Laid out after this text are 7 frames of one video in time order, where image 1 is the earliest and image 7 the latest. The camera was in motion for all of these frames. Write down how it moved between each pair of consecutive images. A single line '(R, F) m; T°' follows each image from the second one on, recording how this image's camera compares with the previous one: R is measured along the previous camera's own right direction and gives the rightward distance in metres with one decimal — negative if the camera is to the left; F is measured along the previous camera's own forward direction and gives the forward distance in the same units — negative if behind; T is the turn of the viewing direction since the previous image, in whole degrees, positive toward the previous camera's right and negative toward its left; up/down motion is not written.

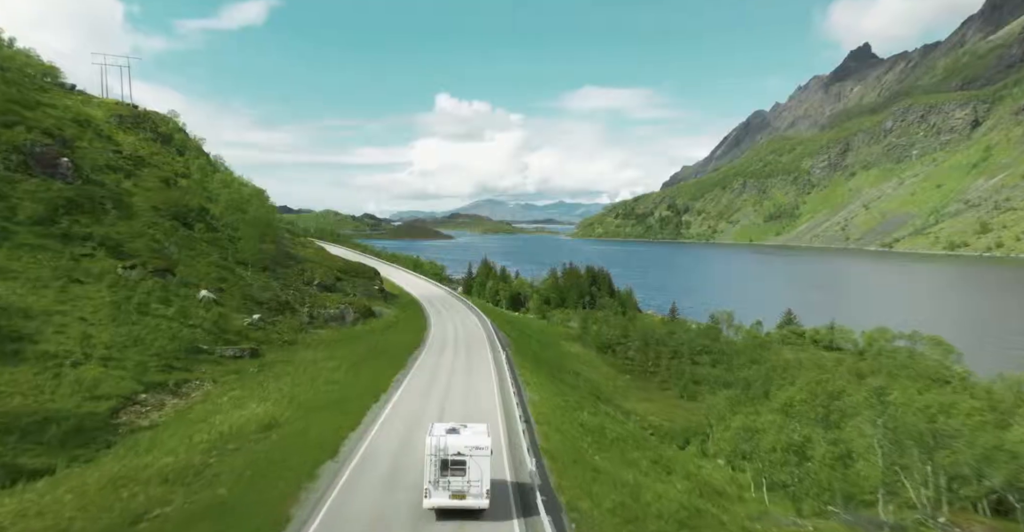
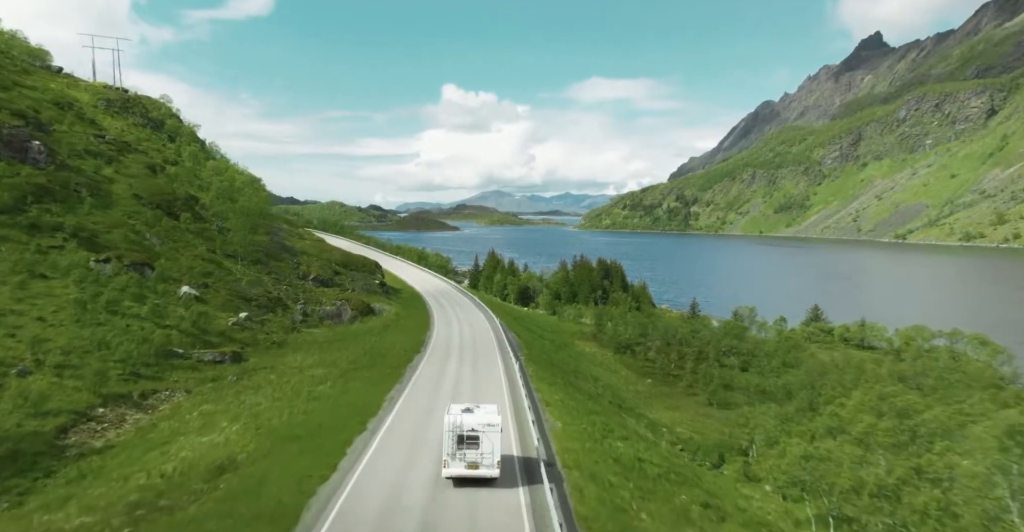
(-0.6, +6.3) m; -1°
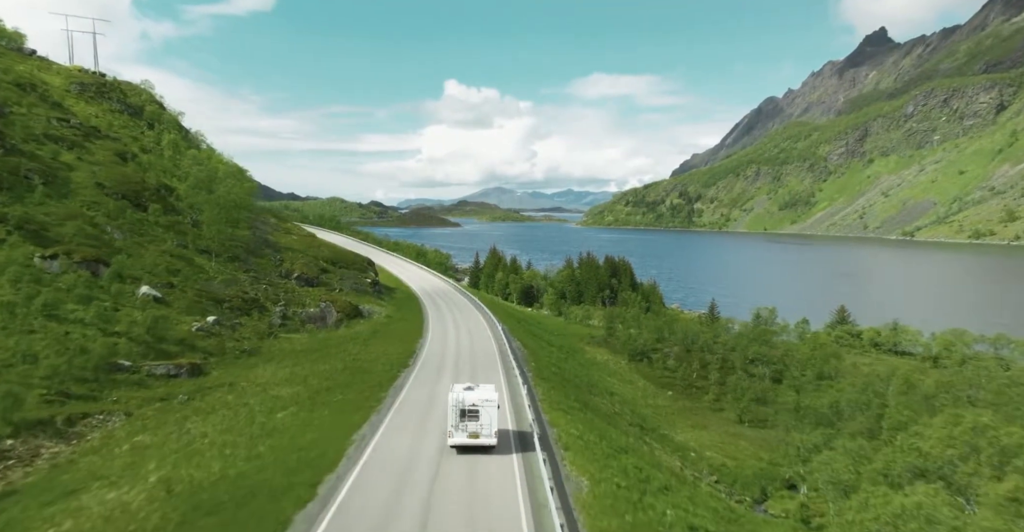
(-0.3, +7.4) m; 0°
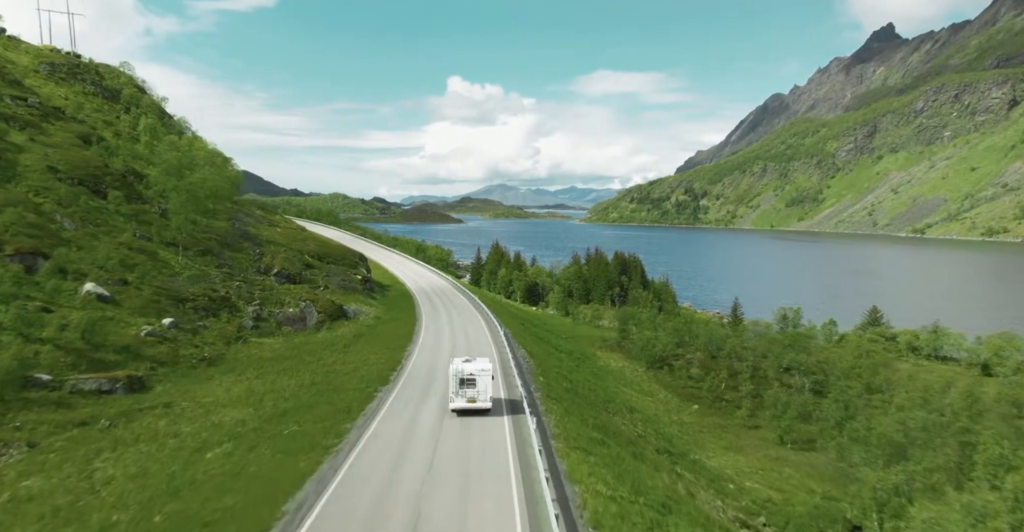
(0.0, +7.6) m; 0°
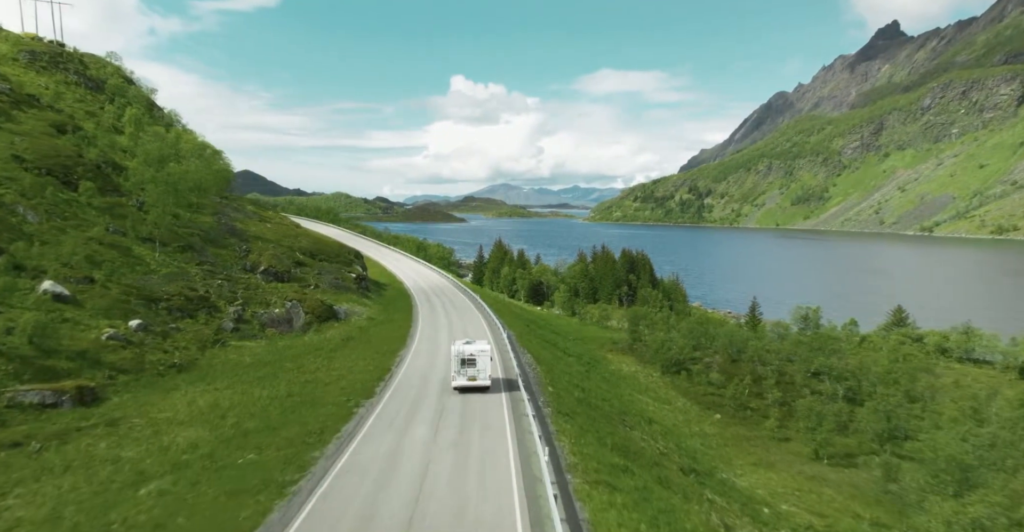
(-0.1, +4.7) m; 0°
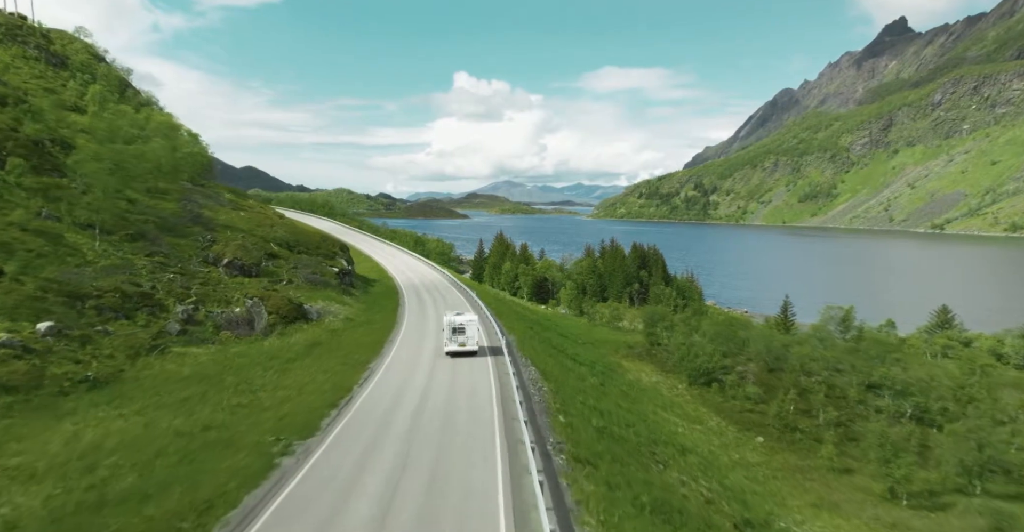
(+0.2, +8.3) m; 0°
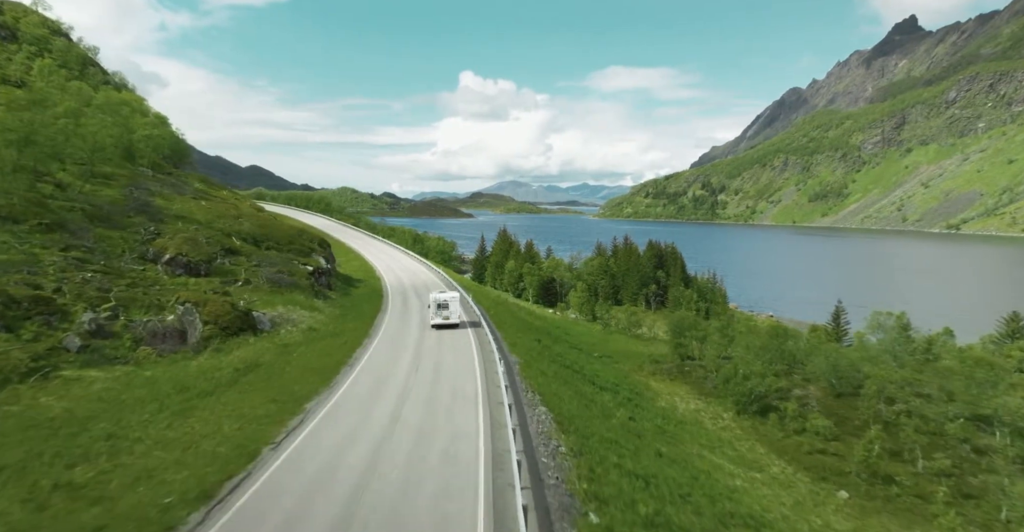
(+0.2, +9.9) m; -1°
